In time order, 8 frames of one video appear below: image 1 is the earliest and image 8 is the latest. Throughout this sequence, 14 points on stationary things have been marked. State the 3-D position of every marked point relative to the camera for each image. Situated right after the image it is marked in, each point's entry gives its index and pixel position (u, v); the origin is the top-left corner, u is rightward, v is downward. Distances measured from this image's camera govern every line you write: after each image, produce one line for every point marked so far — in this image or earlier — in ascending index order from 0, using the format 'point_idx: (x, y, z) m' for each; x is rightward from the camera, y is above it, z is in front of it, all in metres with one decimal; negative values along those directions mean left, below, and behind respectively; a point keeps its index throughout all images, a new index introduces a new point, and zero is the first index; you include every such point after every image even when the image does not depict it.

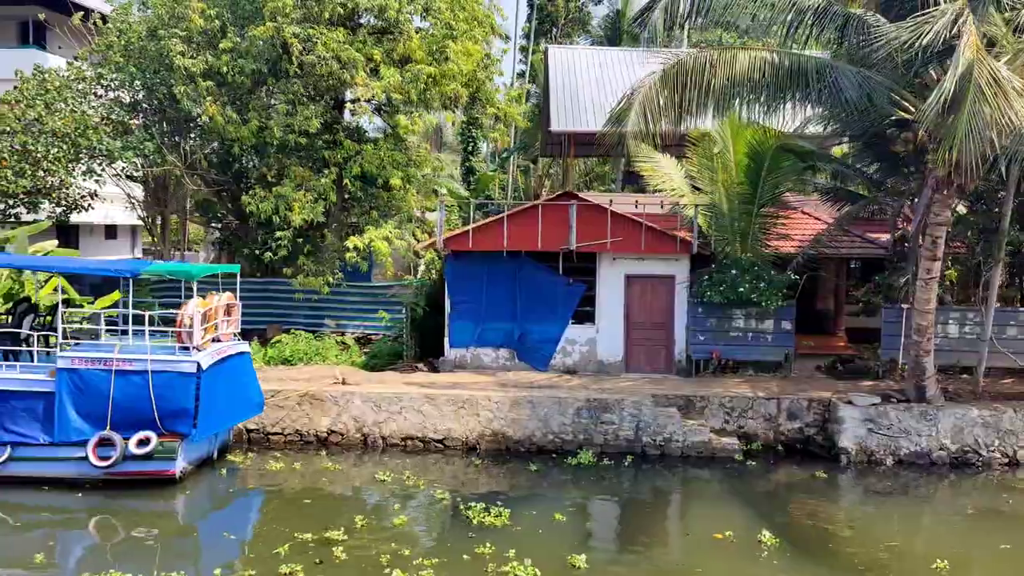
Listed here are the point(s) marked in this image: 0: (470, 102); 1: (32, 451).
0: (-0.8, +3.3, +17.5) m
1: (-5.4, -1.8, +10.6) m
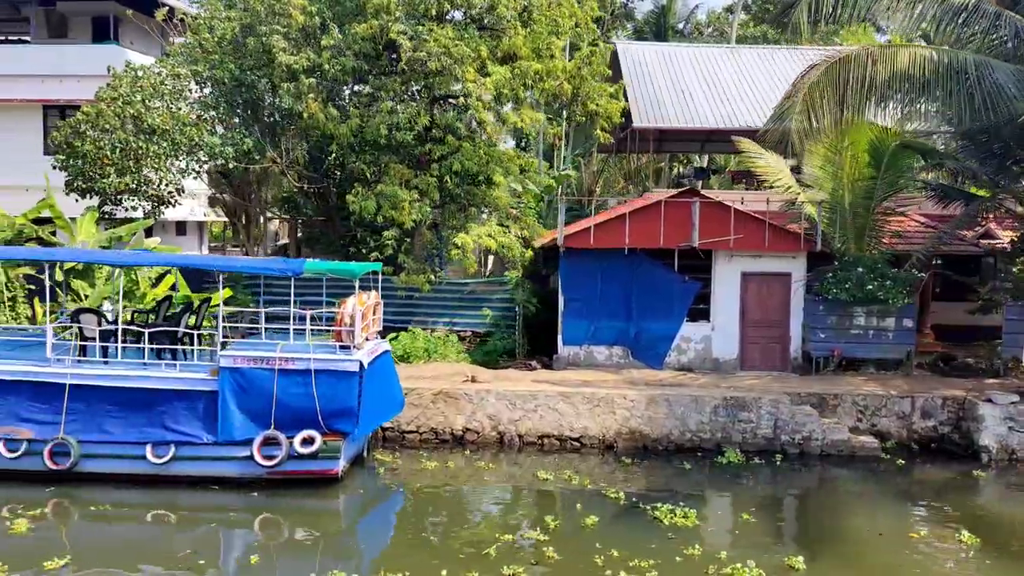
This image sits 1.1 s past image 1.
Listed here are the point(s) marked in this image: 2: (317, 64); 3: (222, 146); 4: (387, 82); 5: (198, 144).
0: (+1.0, +3.3, +17.4) m
1: (-3.5, -1.8, +10.6) m
2: (-3.4, +3.9, +17.0) m
3: (-5.2, +2.5, +17.3) m
4: (-2.3, +3.6, +16.8) m
5: (-5.5, +2.5, +17.3) m
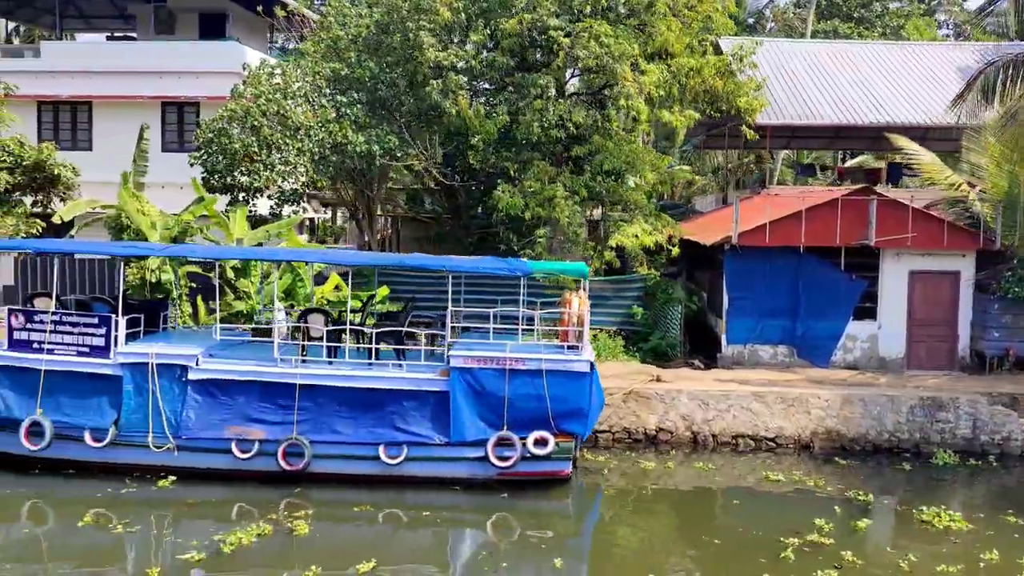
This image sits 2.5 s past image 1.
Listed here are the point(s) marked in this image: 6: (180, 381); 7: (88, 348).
0: (+3.6, +3.4, +17.3) m
1: (-0.9, -1.8, +10.6) m
2: (-0.8, +4.0, +17.0) m
3: (-2.6, +2.6, +17.3) m
4: (+0.3, +3.7, +16.7) m
5: (-2.9, +2.5, +17.2) m
6: (-3.7, -1.0, +10.7) m
7: (-4.8, -0.7, +10.8) m
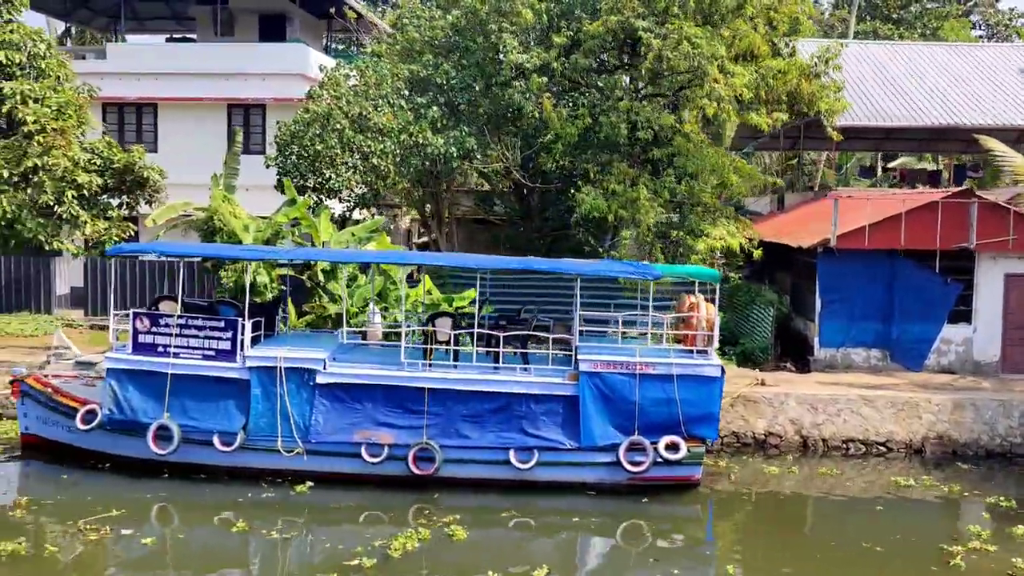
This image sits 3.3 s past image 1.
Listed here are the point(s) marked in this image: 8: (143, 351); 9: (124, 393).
0: (+5.1, +3.3, +17.3) m
1: (+0.5, -1.9, +10.5) m
2: (+0.7, +3.9, +16.9) m
3: (-1.1, +2.5, +17.2) m
4: (+1.8, +3.6, +16.7) m
5: (-1.4, +2.5, +17.2) m
6: (-2.3, -1.1, +10.7) m
7: (-3.4, -0.7, +10.8) m
8: (-4.2, -0.7, +10.9) m
9: (-4.4, -1.2, +10.8) m
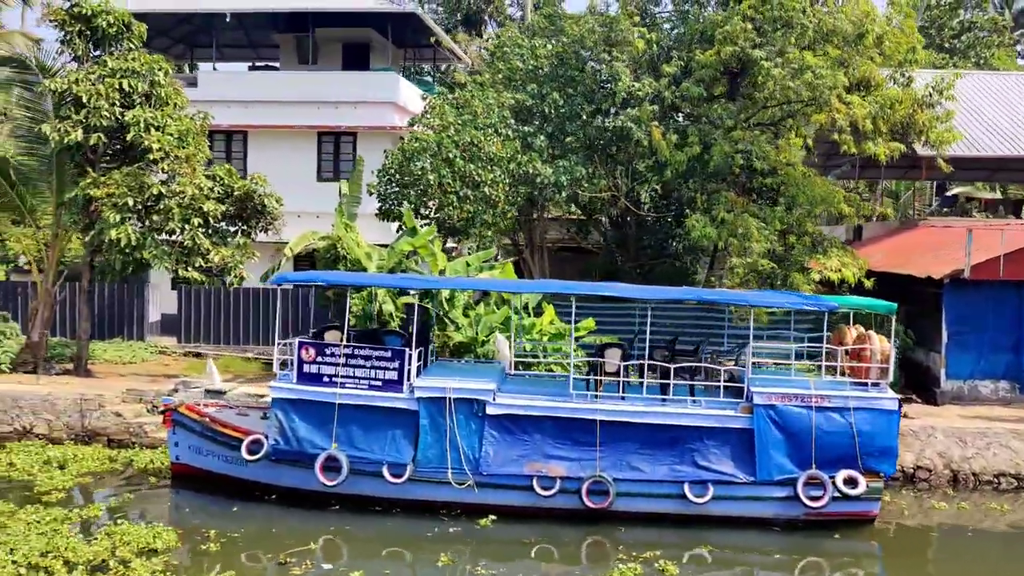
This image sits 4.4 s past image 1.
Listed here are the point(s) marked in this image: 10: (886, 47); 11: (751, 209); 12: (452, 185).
0: (+7.1, +2.8, +17.2) m
1: (+2.4, -2.2, +10.3) m
2: (+2.7, +3.4, +16.9) m
3: (+0.8, +2.0, +17.2) m
4: (+3.7, +3.1, +16.7) m
5: (+0.6, +2.0, +17.1) m
6: (-0.4, -1.4, +10.5) m
7: (-1.5, -1.1, +10.7) m
8: (-2.3, -1.1, +10.8) m
9: (-2.5, -1.5, +10.7) m
10: (+6.5, +4.2, +16.6) m
11: (+4.3, +1.4, +17.0) m
12: (-1.1, +1.8, +16.9) m
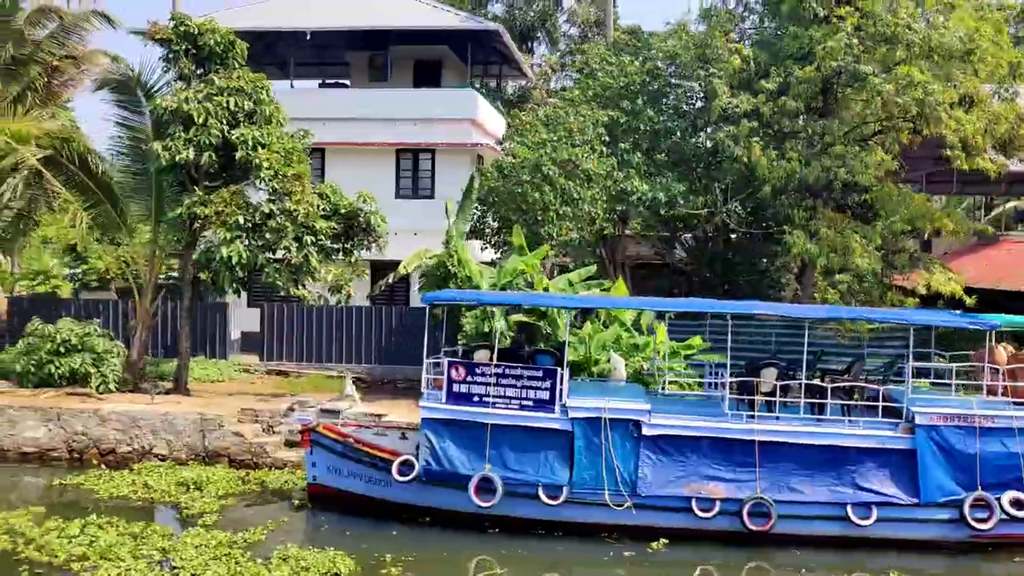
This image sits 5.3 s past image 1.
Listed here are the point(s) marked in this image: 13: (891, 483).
0: (+8.8, +2.5, +17.1) m
1: (+4.1, -2.4, +10.2) m
2: (+4.4, +3.1, +16.8) m
3: (+2.6, +1.7, +17.1) m
4: (+5.5, +2.8, +16.6) m
5: (+2.3, +1.7, +17.0) m
6: (+1.3, -1.6, +10.4) m
7: (+0.2, -1.3, +10.6) m
8: (-0.6, -1.3, +10.7) m
9: (-0.8, -1.7, +10.6) m
10: (+8.3, +3.9, +16.5) m
11: (+6.0, +1.1, +16.9) m
12: (+0.7, +1.5, +16.9) m
13: (+4.1, -2.1, +10.3) m
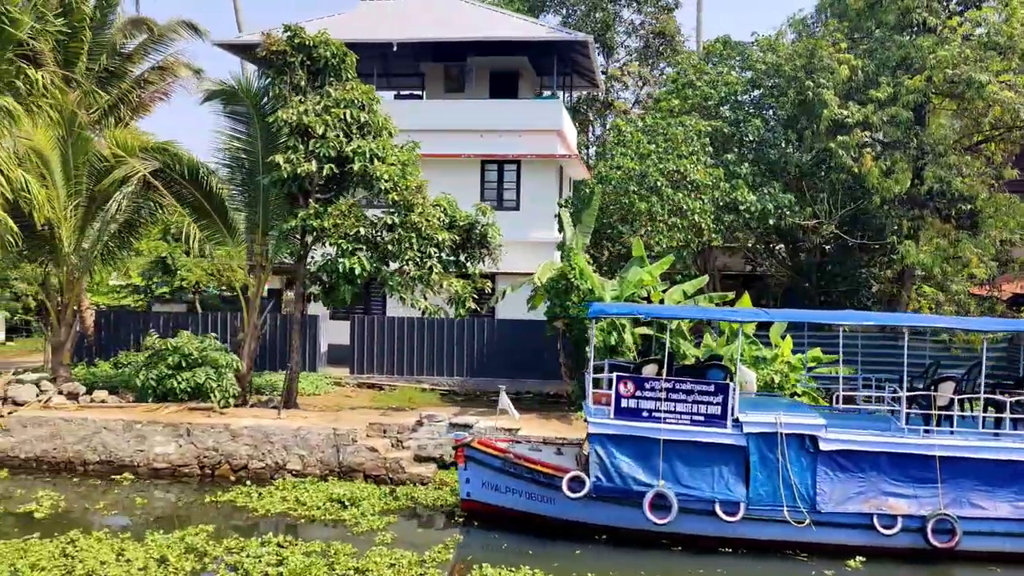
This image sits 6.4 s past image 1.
0: (+10.7, +2.3, +16.9) m
1: (+6.0, -2.5, +10.0) m
2: (+6.3, +2.9, +16.7) m
3: (+4.5, +1.5, +17.0) m
4: (+7.4, +2.6, +16.4) m
5: (+4.2, +1.5, +16.9) m
6: (+3.2, -1.8, +10.3) m
7: (+2.1, -1.4, +10.4) m
8: (+1.3, -1.4, +10.6) m
9: (+1.1, -1.9, +10.4) m
10: (+10.2, +3.7, +16.4) m
11: (+7.9, +0.9, +16.7) m
12: (+2.5, +1.3, +16.7) m
13: (+6.0, -2.2, +10.1) m
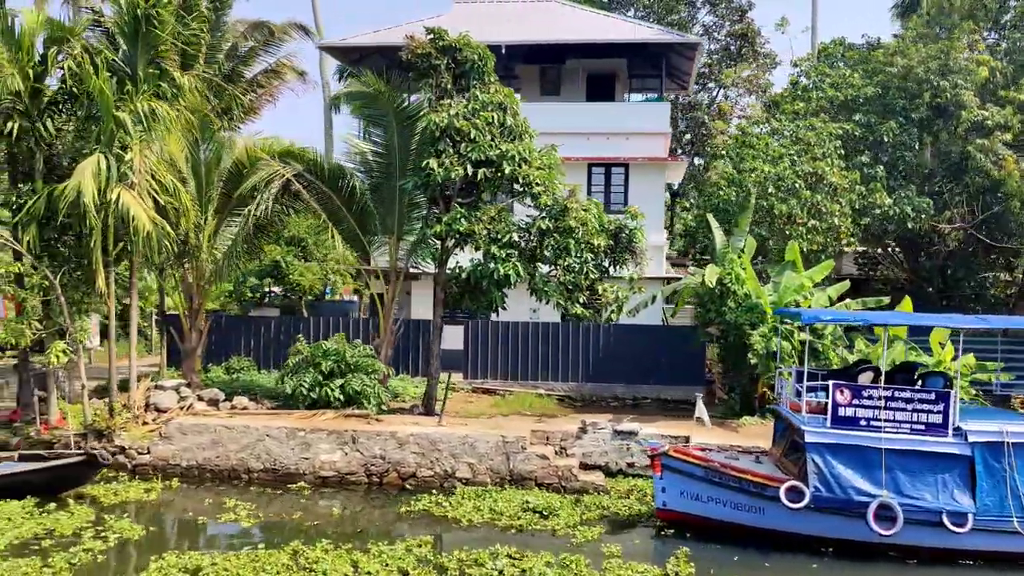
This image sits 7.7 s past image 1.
0: (+13.1, +2.2, +16.7) m
1: (+8.3, -2.6, +9.8) m
2: (+8.6, +2.8, +16.5) m
3: (+6.8, +1.4, +16.8) m
4: (+9.7, +2.5, +16.3) m
5: (+6.6, +1.4, +16.7) m
6: (+5.5, -1.8, +10.1) m
7: (+4.4, -1.5, +10.2) m
8: (+3.6, -1.5, +10.4) m
9: (+3.4, -1.9, +10.2) m
10: (+12.5, +3.7, +16.2) m
11: (+10.3, +0.8, +16.5) m
12: (+4.9, +1.2, +16.6) m
13: (+8.3, -2.3, +9.9) m
